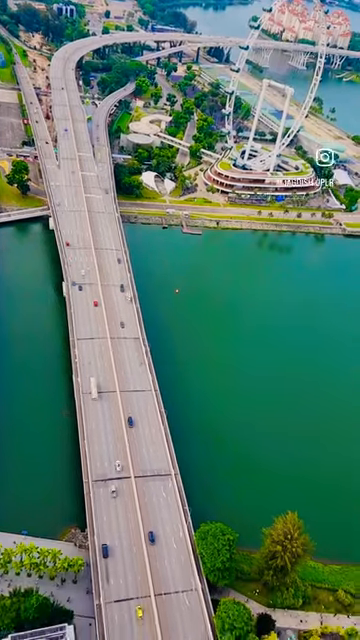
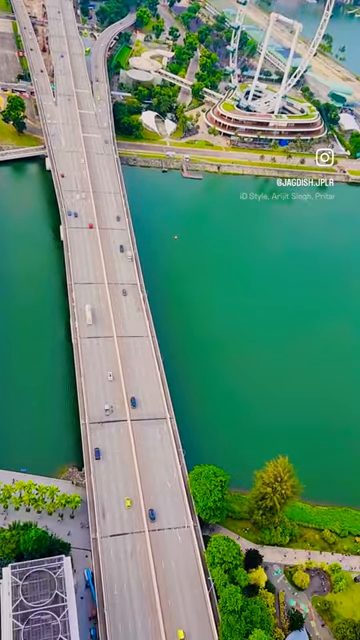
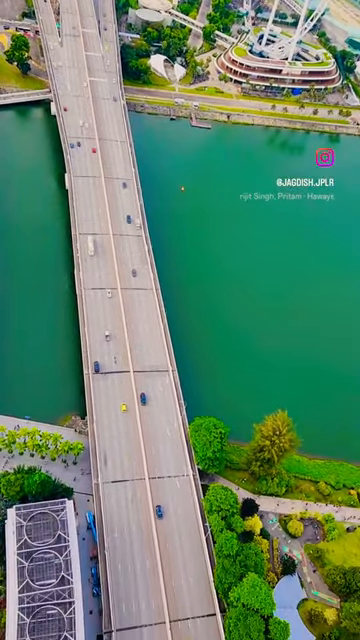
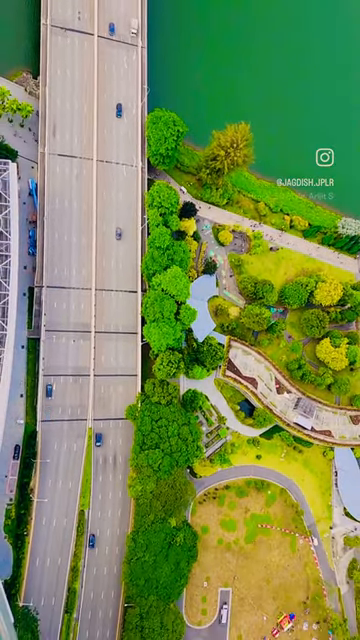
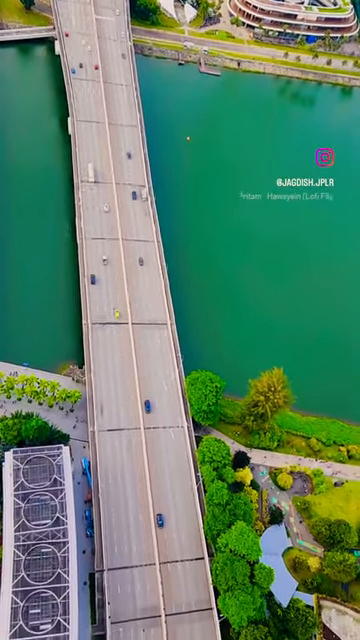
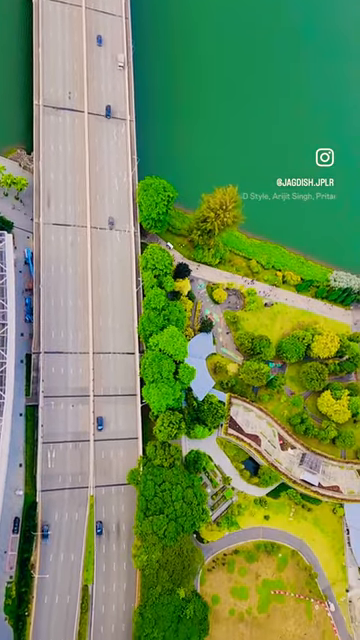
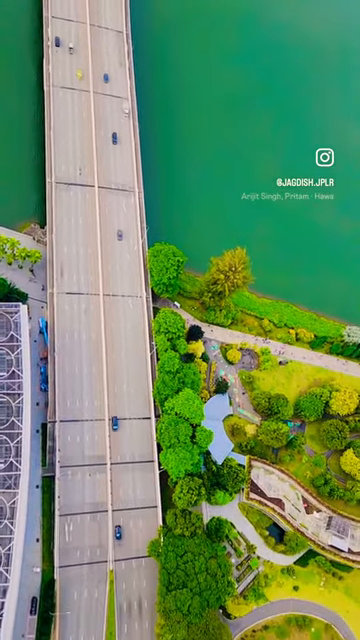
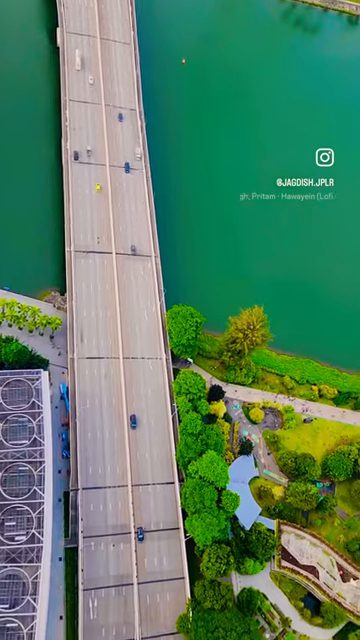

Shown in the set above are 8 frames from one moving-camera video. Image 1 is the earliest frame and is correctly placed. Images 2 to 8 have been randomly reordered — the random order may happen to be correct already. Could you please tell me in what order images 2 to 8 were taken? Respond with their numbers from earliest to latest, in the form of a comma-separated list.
2, 3, 5, 8, 7, 6, 4
